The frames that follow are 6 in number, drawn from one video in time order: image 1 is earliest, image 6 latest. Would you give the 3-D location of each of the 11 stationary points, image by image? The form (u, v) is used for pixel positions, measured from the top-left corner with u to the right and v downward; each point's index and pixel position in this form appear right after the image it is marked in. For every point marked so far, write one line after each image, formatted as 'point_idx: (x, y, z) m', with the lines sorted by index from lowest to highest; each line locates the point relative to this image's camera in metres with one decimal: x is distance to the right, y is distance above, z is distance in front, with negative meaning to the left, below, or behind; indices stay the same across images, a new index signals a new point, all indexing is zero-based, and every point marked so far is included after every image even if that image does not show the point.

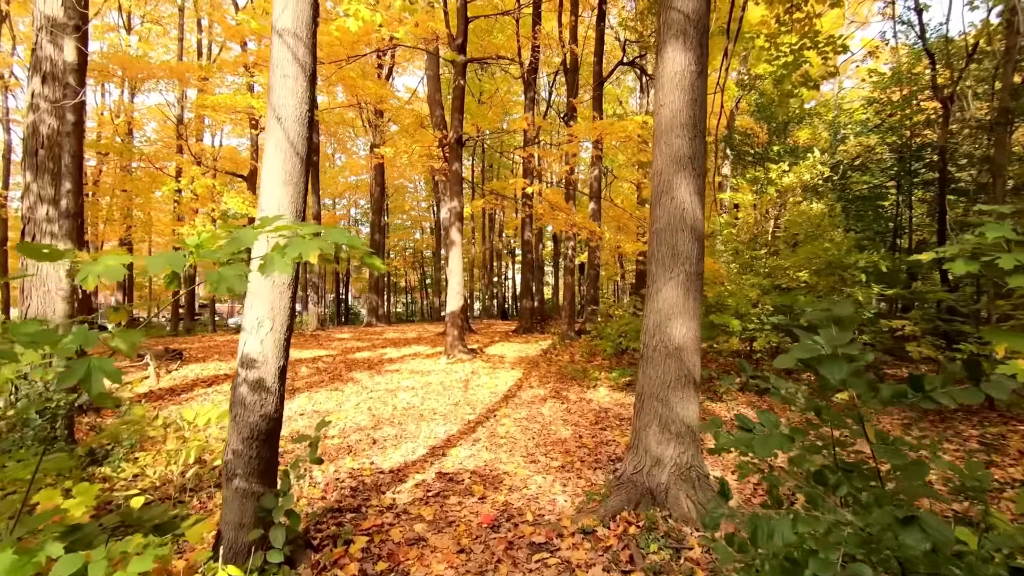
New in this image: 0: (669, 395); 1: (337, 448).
0: (+1.1, -0.8, +3.3) m
1: (-1.9, -1.7, +4.9) m
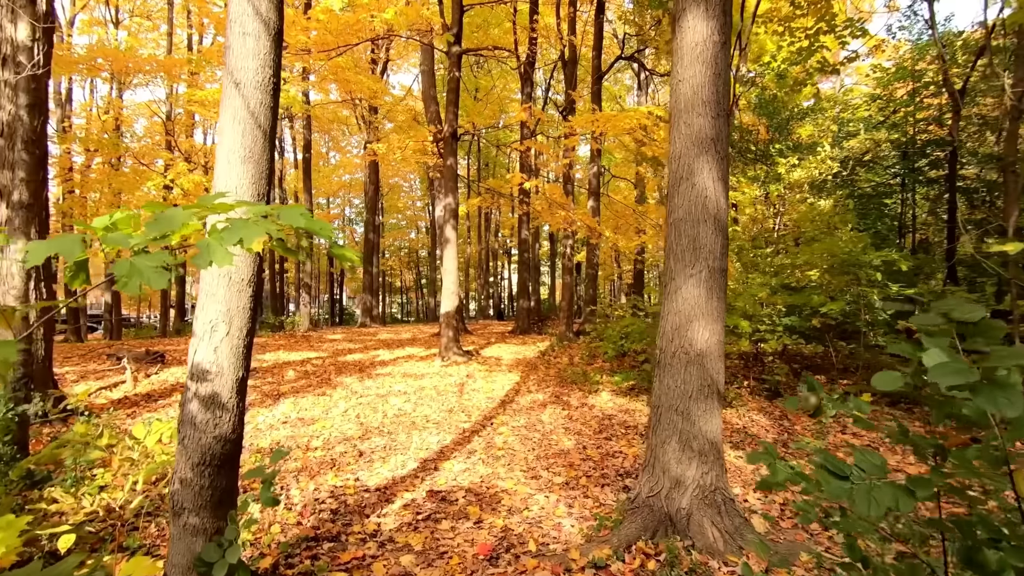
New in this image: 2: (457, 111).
0: (+1.1, -0.8, +2.9) m
1: (-1.9, -1.7, +4.5) m
2: (-1.3, +4.2, +10.8) m
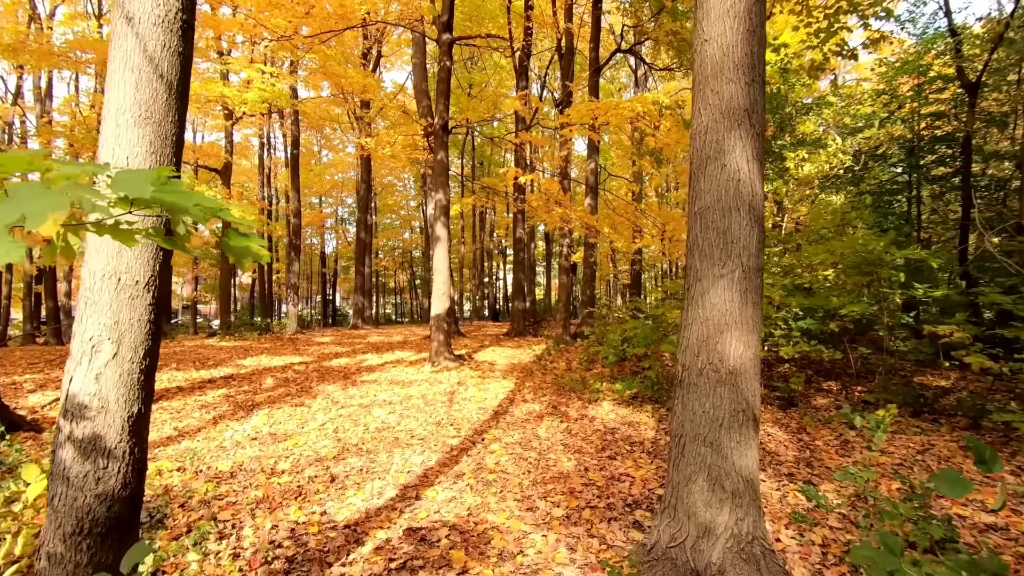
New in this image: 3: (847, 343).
0: (+1.1, -0.8, +2.4) m
1: (-1.9, -1.7, +3.9) m
2: (-1.4, +4.1, +10.3) m
3: (+5.1, -0.8, +6.9) m
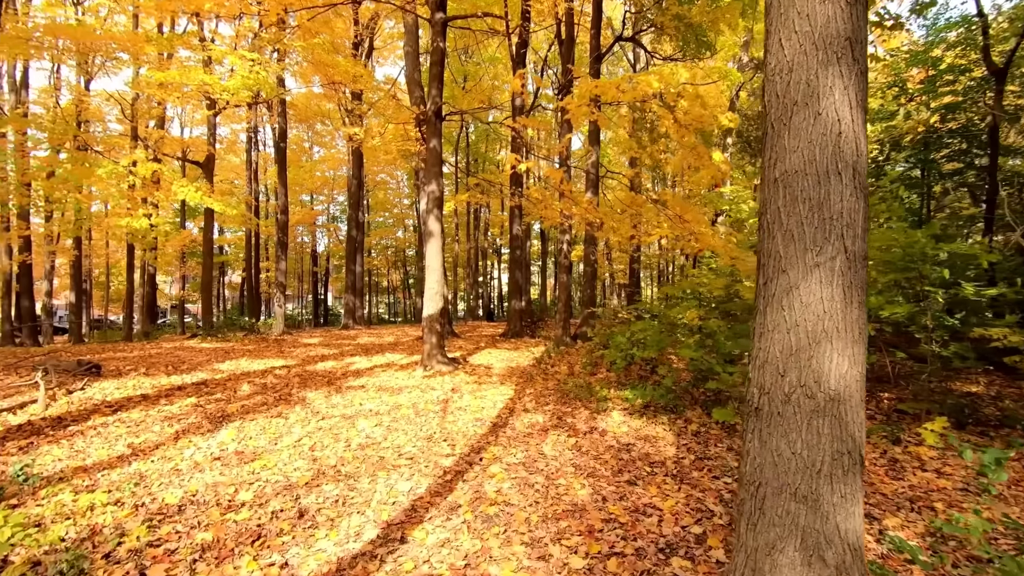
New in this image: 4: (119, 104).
0: (+1.1, -0.8, +1.7) m
1: (-1.9, -1.7, +3.2) m
2: (-1.5, +4.2, +9.6) m
3: (+5.1, -0.8, +6.3) m
4: (-13.5, +6.4, +16.0) m
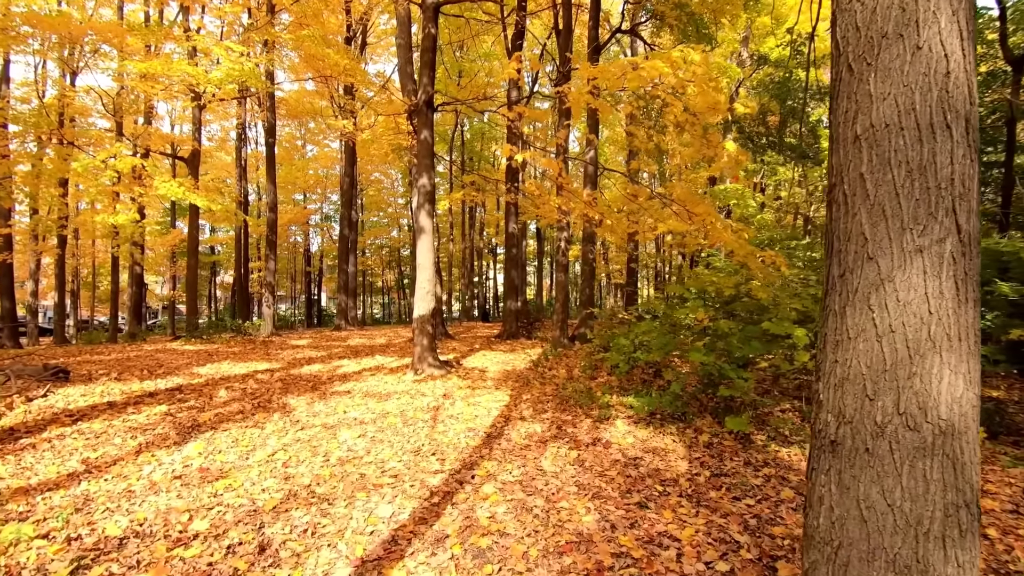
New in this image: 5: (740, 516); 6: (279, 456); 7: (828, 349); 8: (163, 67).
0: (+1.1, -0.7, +1.2) m
1: (-1.9, -1.7, +2.7) m
2: (-1.5, +4.2, +9.1) m
3: (+5.0, -0.8, +5.9) m
4: (-13.7, +6.4, +15.4) m
5: (+1.7, -1.7, +3.4) m
6: (-2.4, -1.7, +4.7) m
7: (+1.0, -0.2, +1.4) m
8: (-9.0, +5.7, +11.8) m
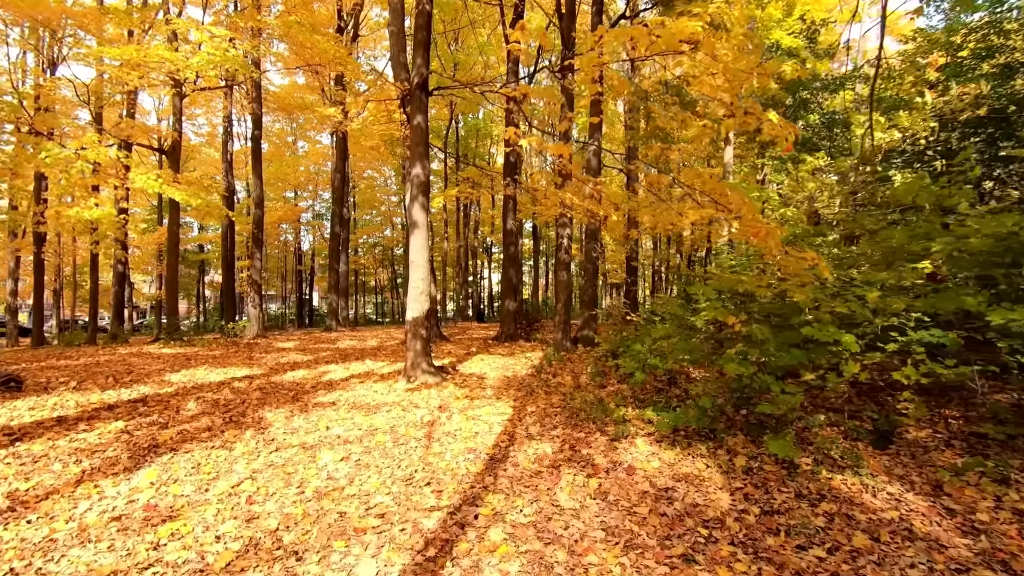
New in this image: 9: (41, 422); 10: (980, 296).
0: (+1.2, -0.7, +0.5) m
1: (-1.8, -1.7, +2.0) m
2: (-1.5, +4.2, +8.4) m
3: (+5.1, -0.8, +5.3) m
4: (-13.8, +6.4, +14.5) m
5: (+1.8, -1.7, +2.7) m
6: (-2.3, -1.7, +4.0) m
7: (+1.1, -0.2, +0.7) m
8: (-9.0, +5.7, +10.9) m
9: (-5.9, -1.7, +5.7) m
10: (+4.5, -0.2, +4.5) m
